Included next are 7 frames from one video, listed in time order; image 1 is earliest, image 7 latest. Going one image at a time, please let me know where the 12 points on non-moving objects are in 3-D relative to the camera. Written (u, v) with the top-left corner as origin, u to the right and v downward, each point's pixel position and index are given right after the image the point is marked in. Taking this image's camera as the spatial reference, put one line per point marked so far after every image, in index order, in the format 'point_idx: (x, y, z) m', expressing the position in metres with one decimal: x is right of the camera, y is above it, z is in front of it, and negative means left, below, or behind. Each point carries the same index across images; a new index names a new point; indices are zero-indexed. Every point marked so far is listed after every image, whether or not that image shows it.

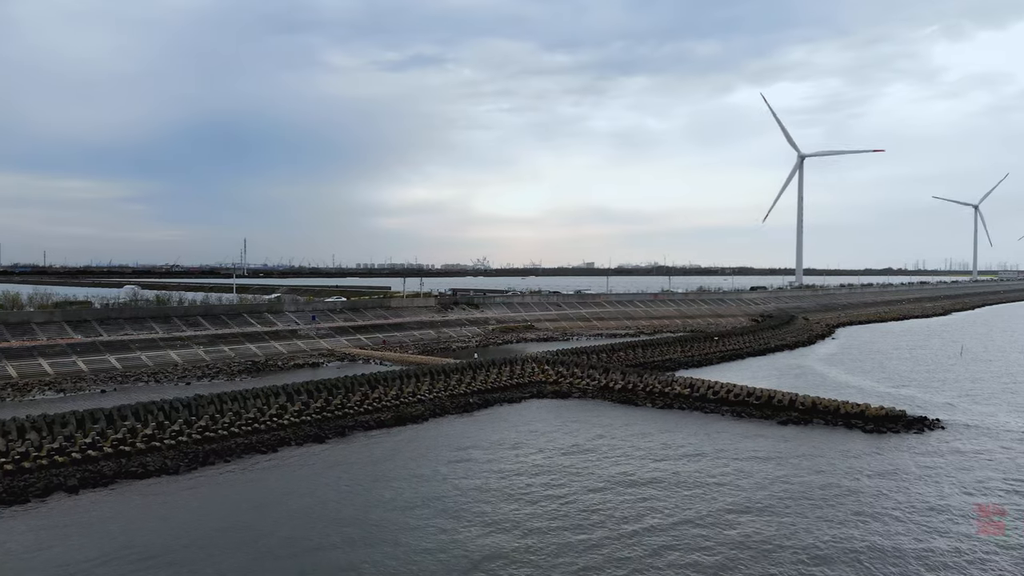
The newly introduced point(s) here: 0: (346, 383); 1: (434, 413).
0: (-4.3, -2.4, +17.5) m
1: (-2.0, -3.2, +17.2) m
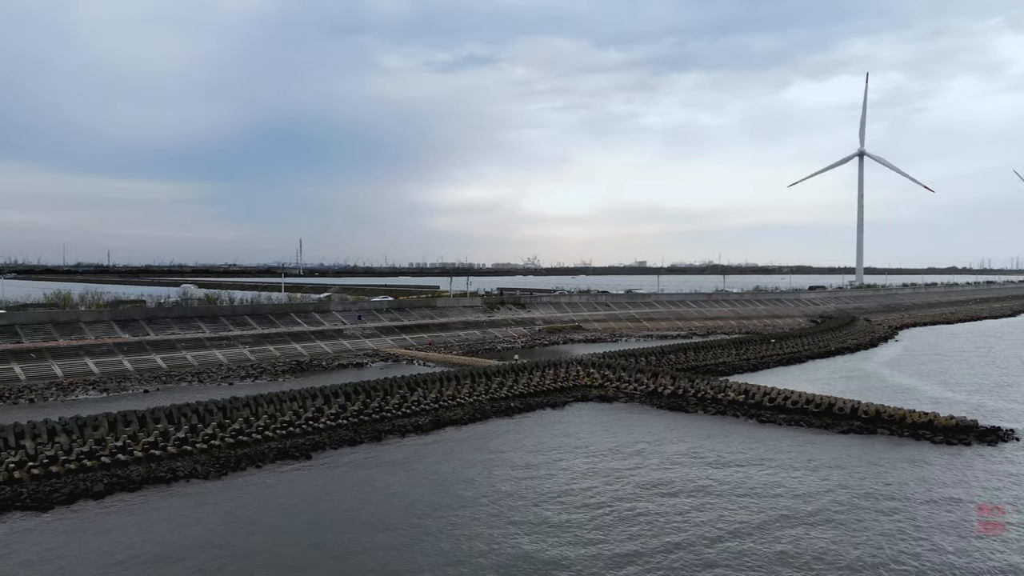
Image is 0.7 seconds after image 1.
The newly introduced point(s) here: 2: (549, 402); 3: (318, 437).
0: (-3.2, -2.4, +17.1) m
1: (-0.9, -3.2, +16.6) m
2: (+1.0, -3.2, +18.7) m
3: (-4.0, -3.1, +13.9) m
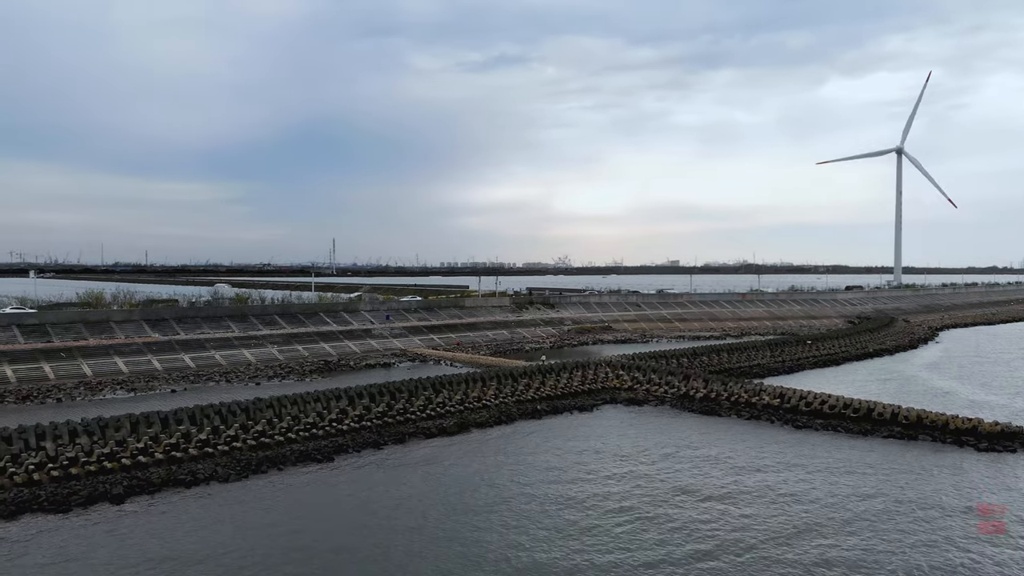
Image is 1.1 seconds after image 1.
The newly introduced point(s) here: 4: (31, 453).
0: (-2.6, -2.4, +16.9) m
1: (-0.3, -3.2, +16.3) m
2: (+1.8, -3.2, +18.3) m
3: (-3.5, -3.1, +13.7) m
4: (-7.7, -2.7, +10.8) m
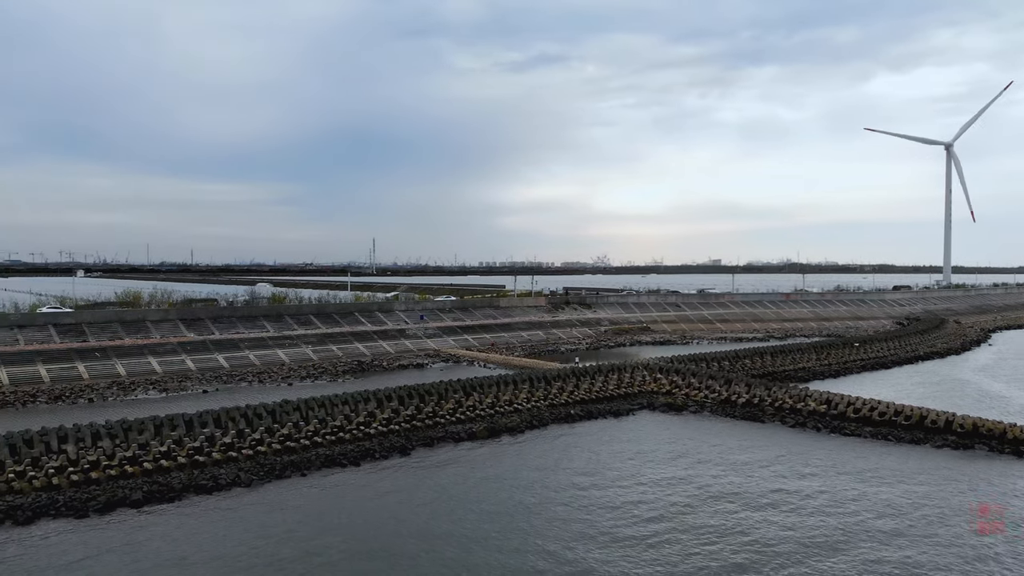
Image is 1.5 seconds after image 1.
0: (-1.8, -2.5, +16.5) m
1: (+0.5, -3.2, +15.7) m
2: (+2.6, -3.2, +17.7) m
3: (-2.9, -3.1, +13.4) m
4: (-7.3, -2.7, +10.7) m
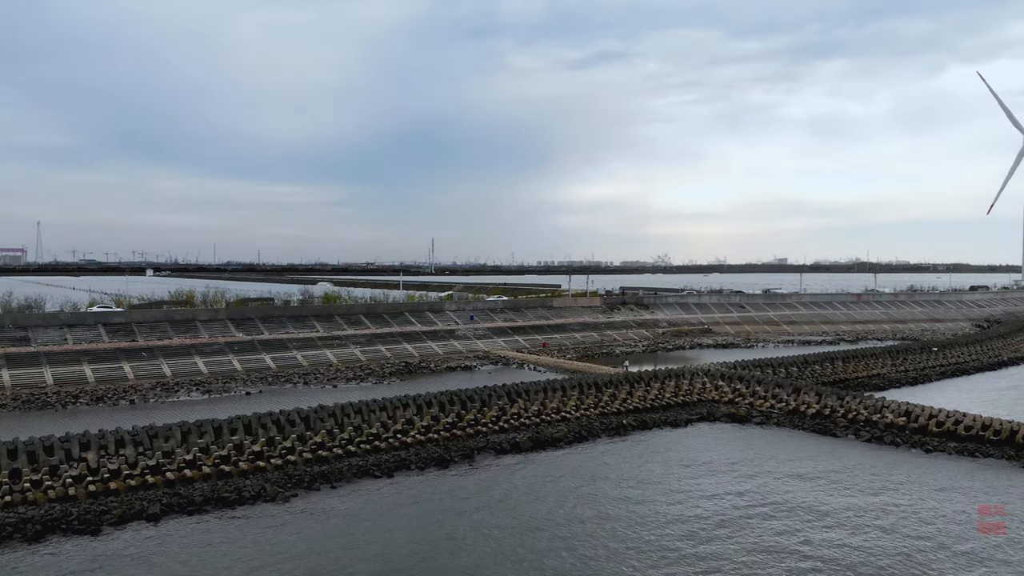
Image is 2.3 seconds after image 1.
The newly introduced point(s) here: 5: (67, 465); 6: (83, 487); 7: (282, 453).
0: (-0.6, -2.5, +15.6) m
1: (+1.5, -3.2, +14.7) m
2: (+3.8, -3.2, +16.4) m
3: (-2.0, -3.1, +12.6) m
4: (-6.6, -2.7, +10.4) m
5: (-6.9, -2.7, +10.4) m
6: (-6.2, -2.9, +9.9) m
7: (-4.0, -2.9, +11.8) m
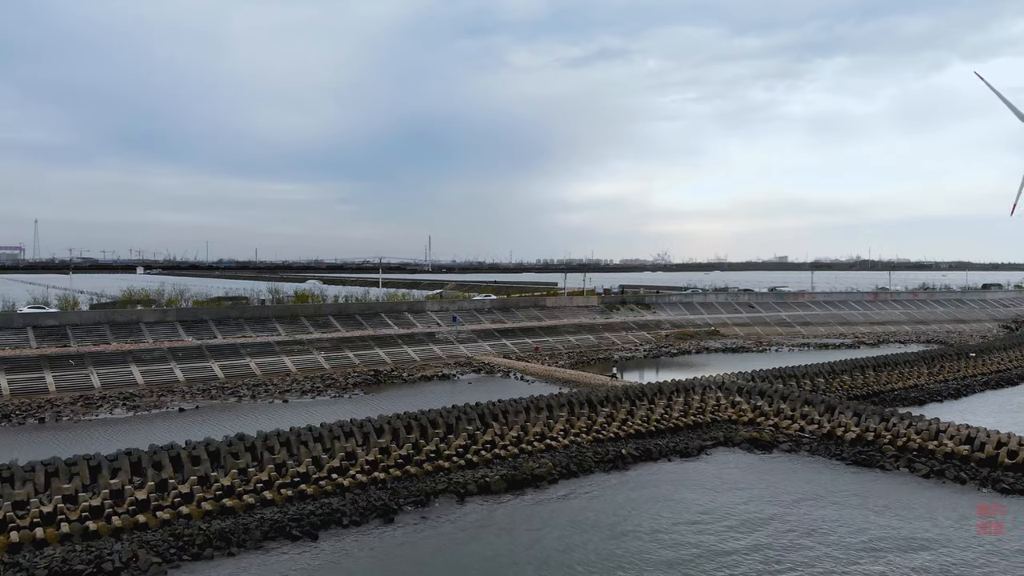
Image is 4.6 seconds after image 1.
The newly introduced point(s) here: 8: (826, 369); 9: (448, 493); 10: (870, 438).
0: (-1.2, -2.4, +12.7) m
1: (+1.0, -3.2, +11.8) m
2: (+3.3, -3.2, +13.5) m
3: (-2.5, -3.1, +9.7) m
4: (-7.1, -2.6, +7.5) m
5: (-7.4, -2.7, +7.5) m
6: (-6.7, -2.9, +7.0) m
7: (-4.5, -2.9, +8.9) m
8: (+9.5, -2.4, +20.4) m
9: (-1.0, -3.2, +10.4) m
10: (+7.7, -3.2, +14.5) m
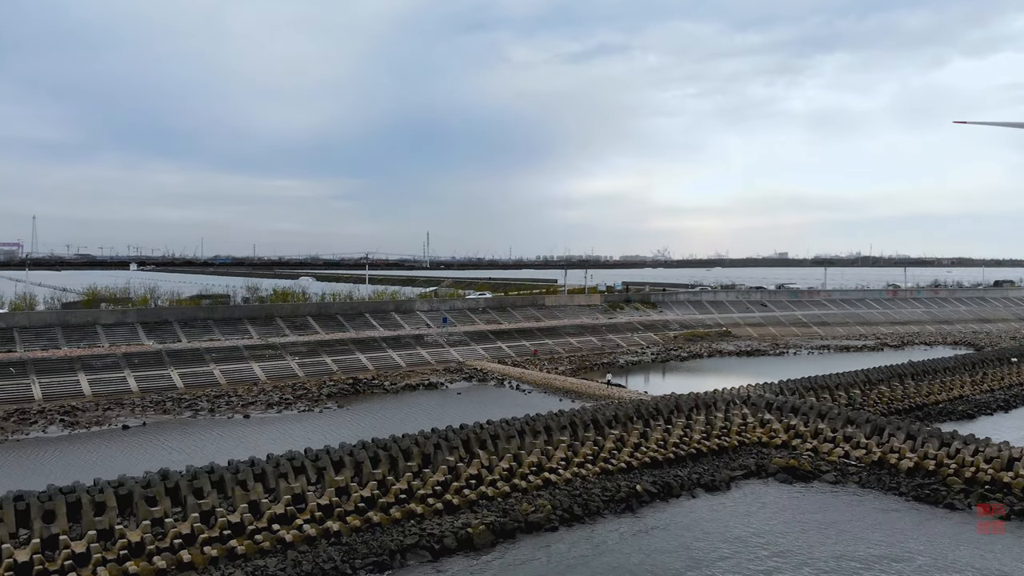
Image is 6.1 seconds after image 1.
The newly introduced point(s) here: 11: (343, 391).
0: (-1.3, -2.4, +10.6) m
1: (+0.8, -3.2, +9.7) m
2: (+3.2, -3.2, +11.4) m
3: (-2.7, -3.1, +7.6) m
4: (-7.3, -2.7, +5.3) m
5: (-7.5, -2.7, +5.4) m
6: (-6.9, -2.9, +4.9) m
7: (-4.6, -2.9, +6.8) m
8: (+9.3, -2.4, +18.2) m
9: (-1.1, -3.2, +8.3) m
10: (+7.5, -3.2, +12.3) m
11: (-4.5, -2.7, +18.0) m
